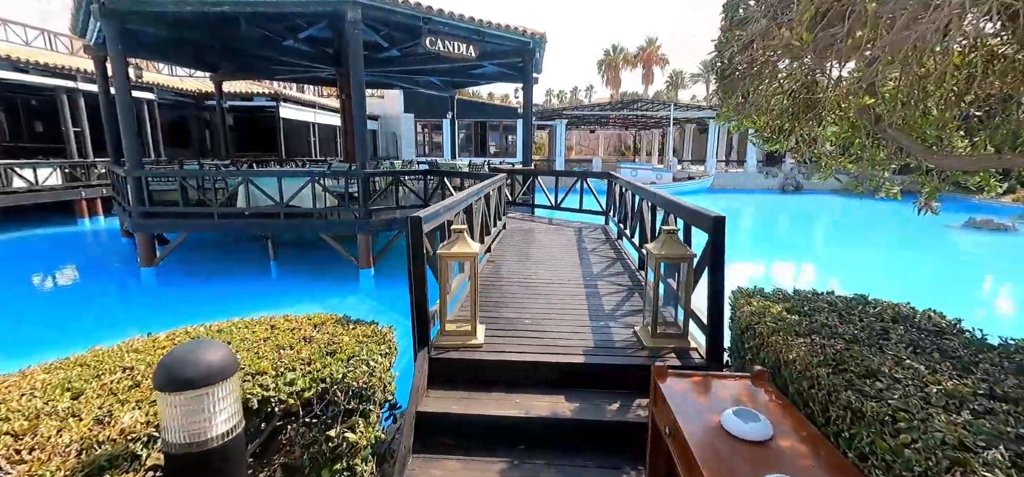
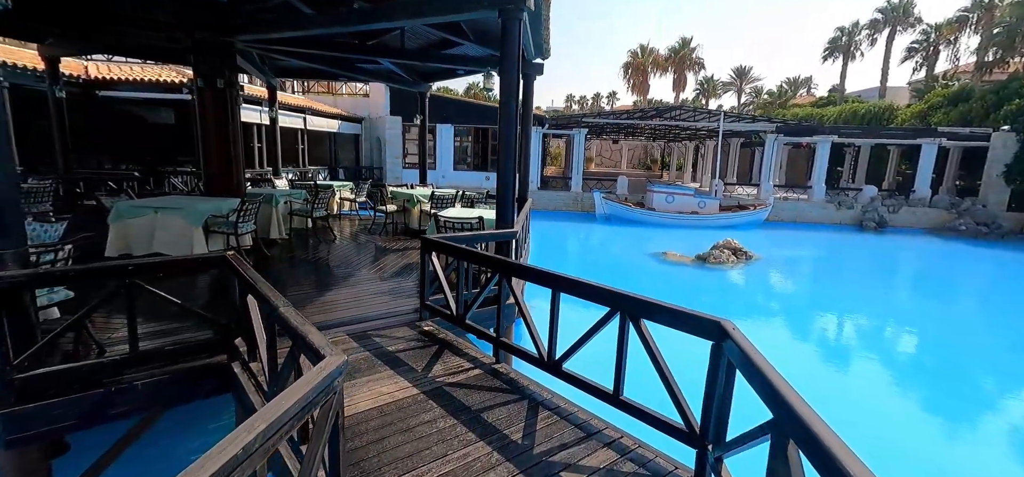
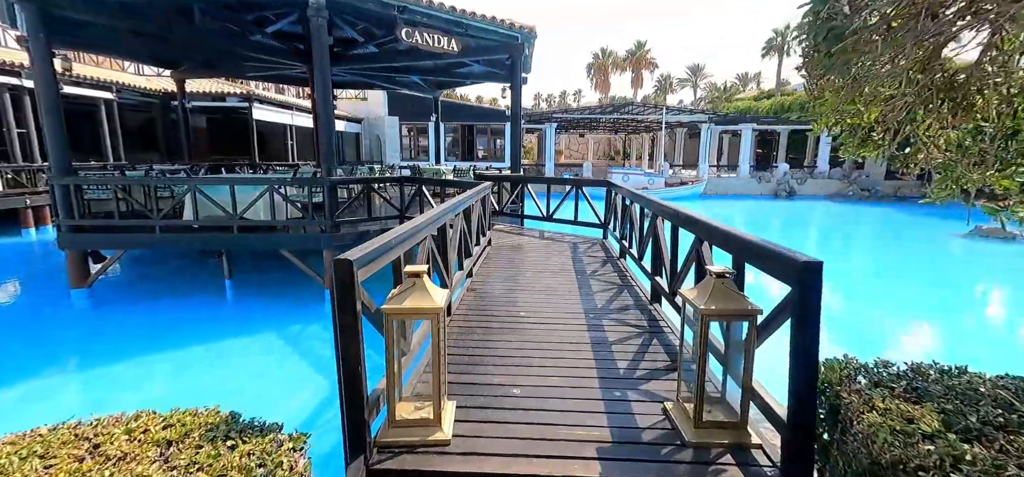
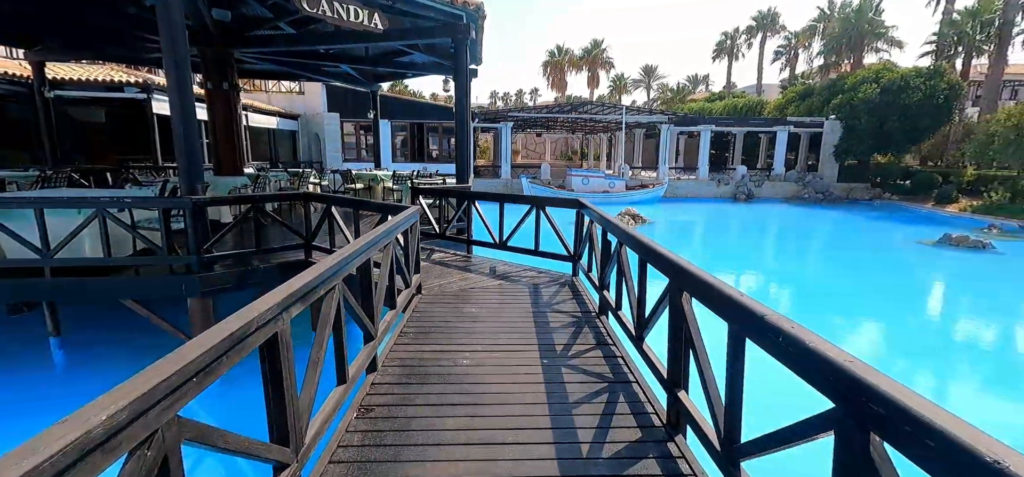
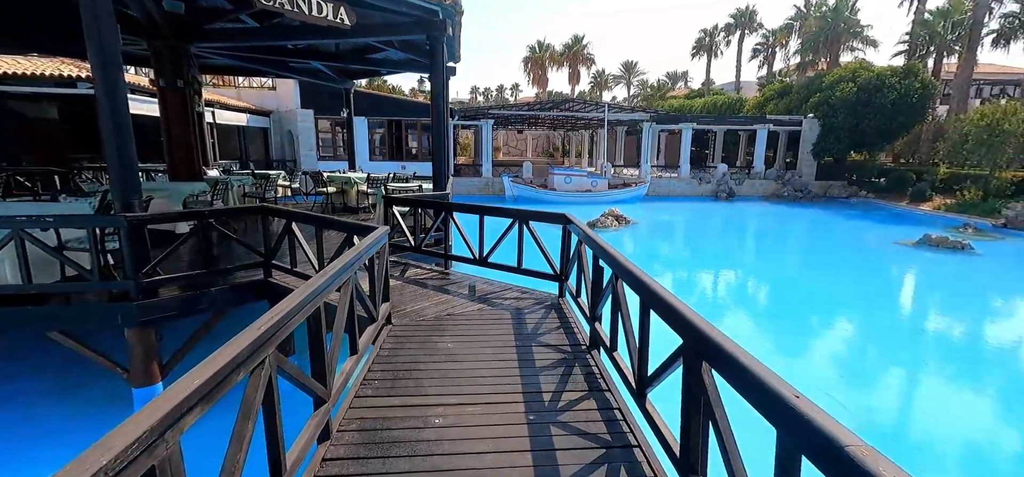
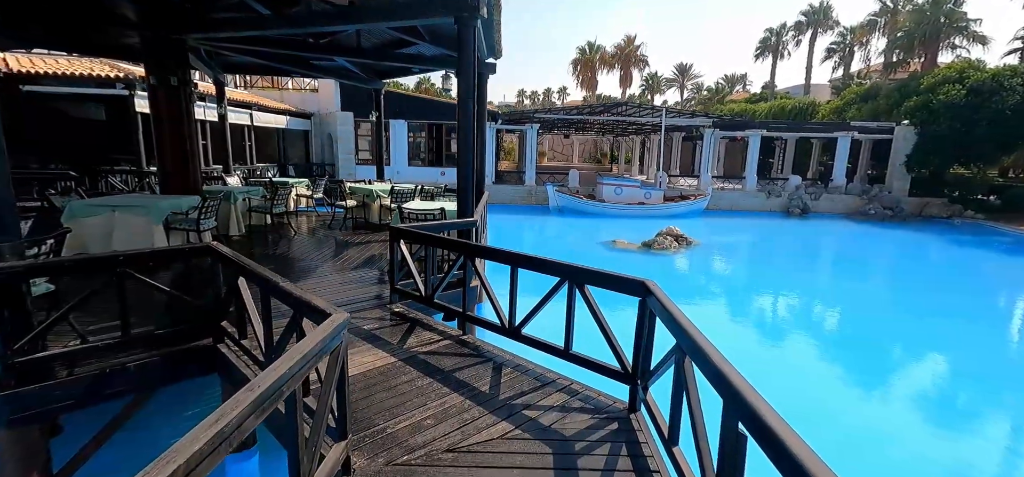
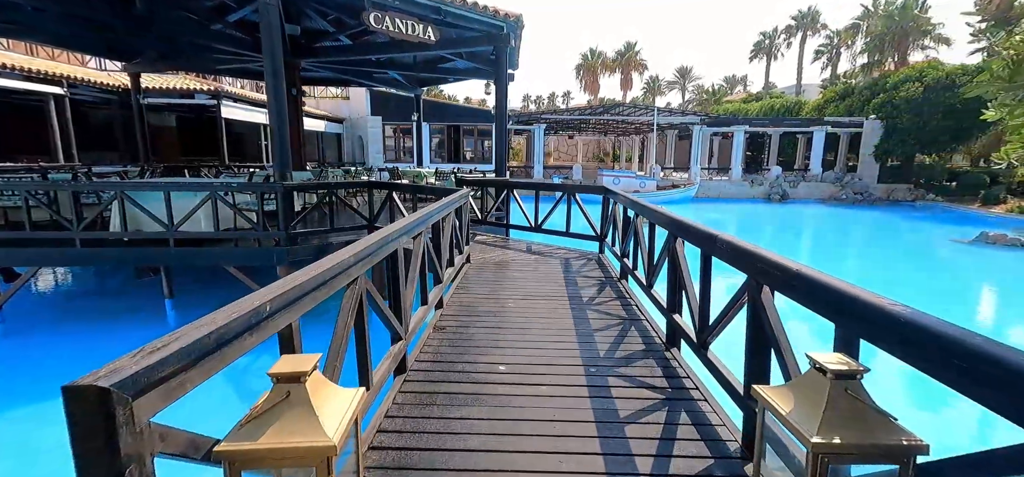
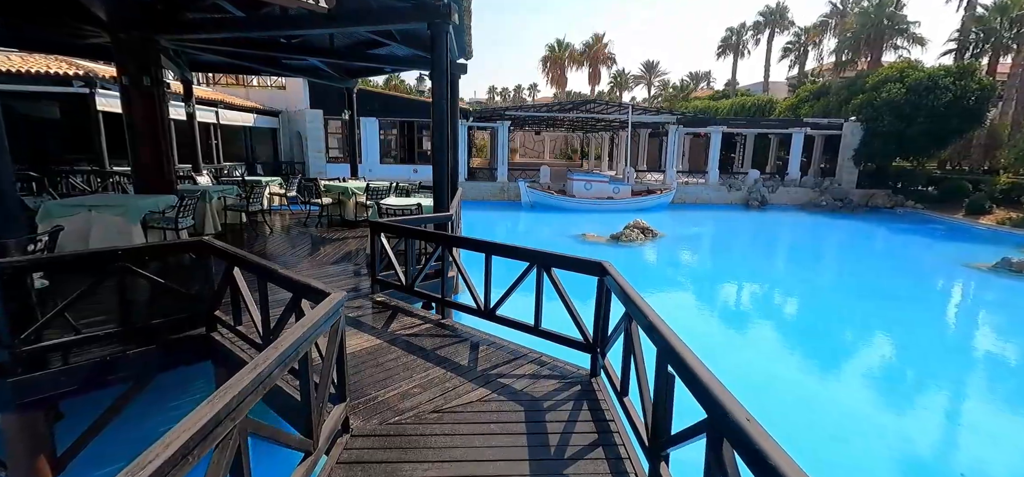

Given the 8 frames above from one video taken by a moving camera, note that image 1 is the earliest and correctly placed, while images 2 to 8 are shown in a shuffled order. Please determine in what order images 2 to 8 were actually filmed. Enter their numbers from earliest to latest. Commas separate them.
3, 7, 4, 5, 8, 6, 2
